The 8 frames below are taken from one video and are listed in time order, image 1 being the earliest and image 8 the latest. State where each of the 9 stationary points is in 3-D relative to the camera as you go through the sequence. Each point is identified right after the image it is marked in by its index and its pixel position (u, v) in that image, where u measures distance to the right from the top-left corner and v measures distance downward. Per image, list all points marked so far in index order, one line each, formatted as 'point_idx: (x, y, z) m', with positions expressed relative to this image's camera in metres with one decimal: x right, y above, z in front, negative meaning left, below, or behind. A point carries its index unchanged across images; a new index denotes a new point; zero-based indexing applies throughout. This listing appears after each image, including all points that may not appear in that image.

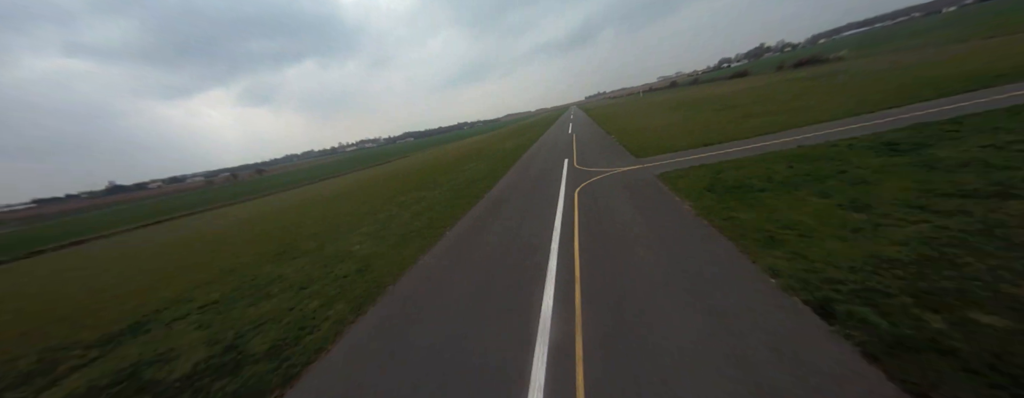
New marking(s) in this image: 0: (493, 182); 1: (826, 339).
0: (-7.2, -5.5, -4.7) m
1: (-1.4, -11.2, -28.8) m
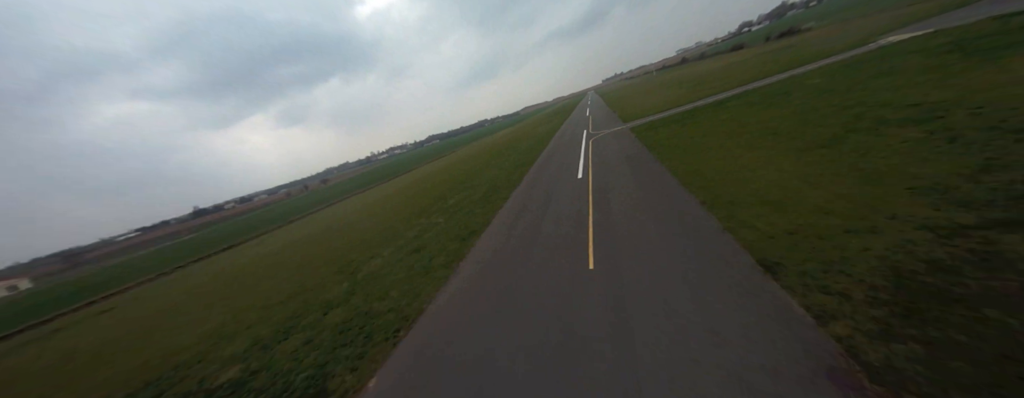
0: (-4.2, -2.6, +7.3) m
1: (0.0, -8.5, -17.0) m
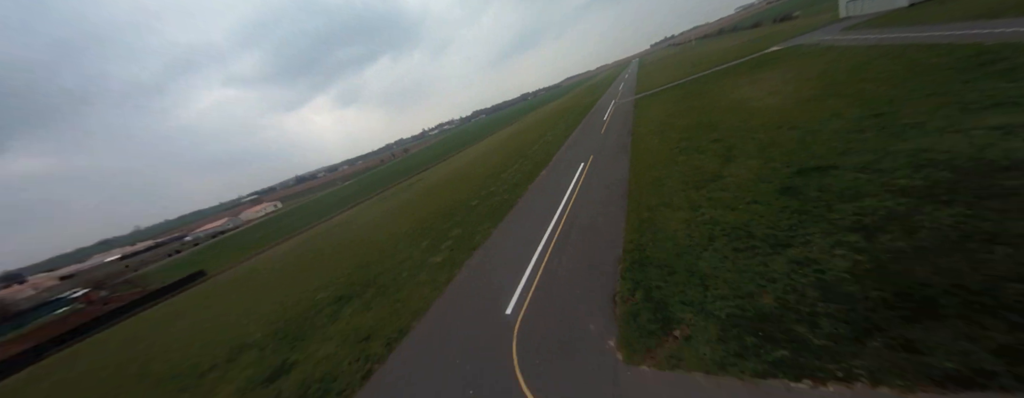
0: (+3.0, +5.1, +28.9) m
1: (+3.8, -2.9, +4.8) m
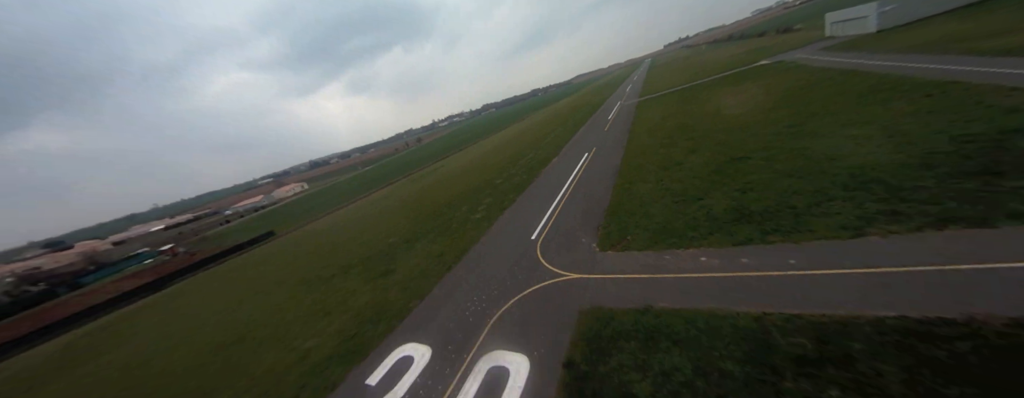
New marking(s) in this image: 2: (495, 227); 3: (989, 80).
0: (+4.8, +6.7, +33.7) m
1: (+4.8, -1.7, +9.8) m
2: (-0.9, -1.3, +15.9) m
3: (+23.0, +6.1, +13.6) m
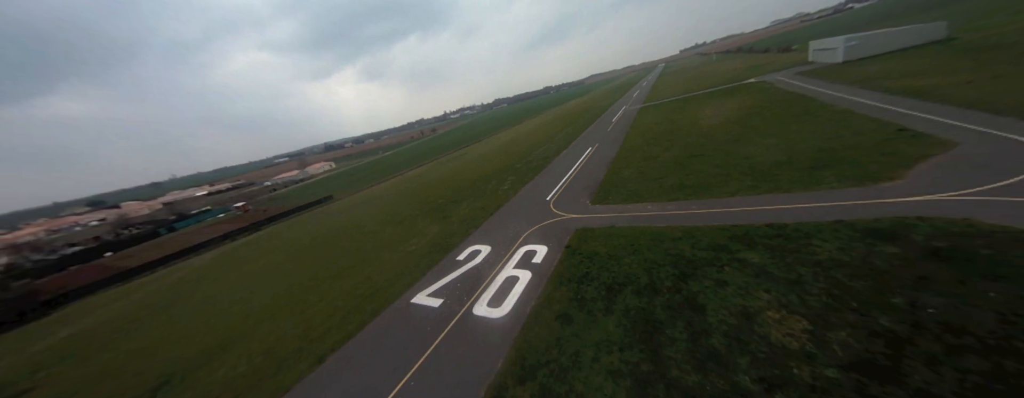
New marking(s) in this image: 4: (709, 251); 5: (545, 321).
0: (+7.2, +8.5, +40.0) m
1: (+6.2, -0.2, +16.1) m
2: (+0.7, +0.6, +22.3) m
3: (+25.0, +6.4, +19.5) m
4: (+7.3, -1.8, +10.4) m
5: (+1.1, -3.9, +9.2) m
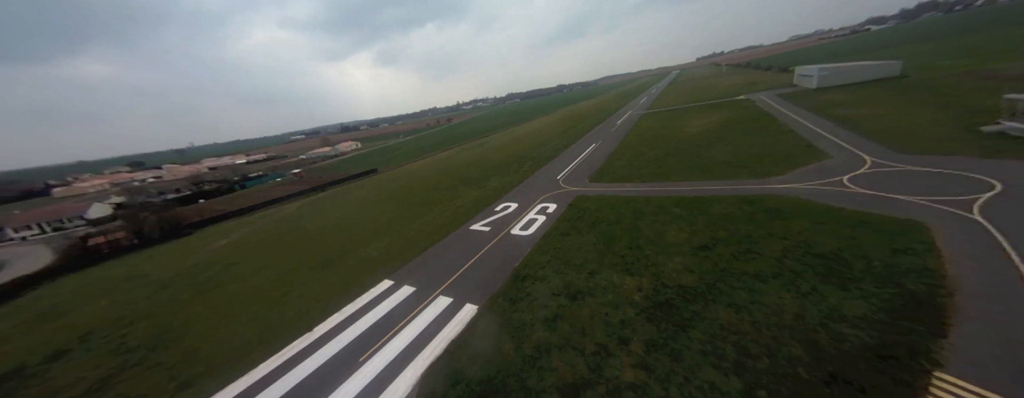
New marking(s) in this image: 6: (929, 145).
0: (+10.0, +10.4, +46.8) m
1: (+8.0, +1.3, +23.2) m
2: (+2.6, +2.7, +29.4) m
3: (+27.2, +6.5, +26.1) m
4: (+8.9, -0.4, +17.5) m
5: (+2.5, -2.1, +16.4) m
6: (+27.0, +3.6, +18.4) m
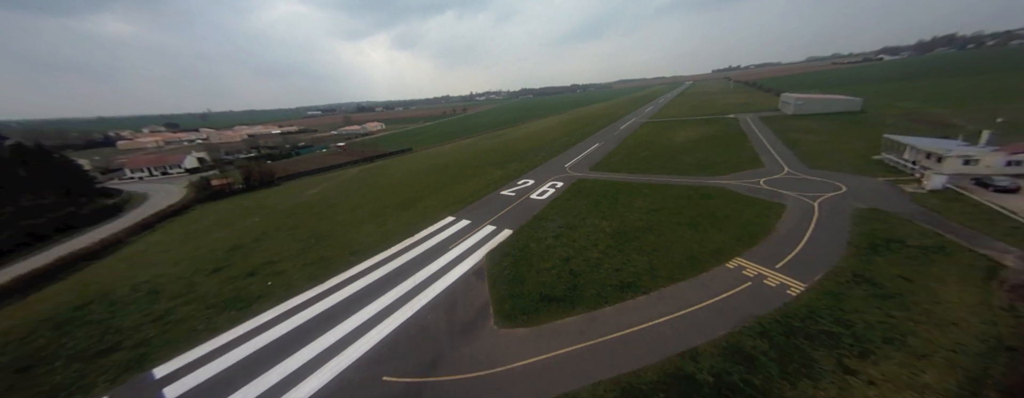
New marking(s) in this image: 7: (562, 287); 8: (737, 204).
0: (+13.2, +12.1, +54.2) m
1: (+10.1, +2.9, +30.8) m
2: (+4.9, +4.8, +37.1) m
3: (+29.7, +6.3, +33.5) m
4: (+10.7, +1.0, +25.1) m
5: (+4.2, -0.1, +24.1) m
6: (+29.2, +3.3, +25.8) m
7: (+2.3, -4.1, +13.4) m
8: (+15.9, -0.4, +20.0) m
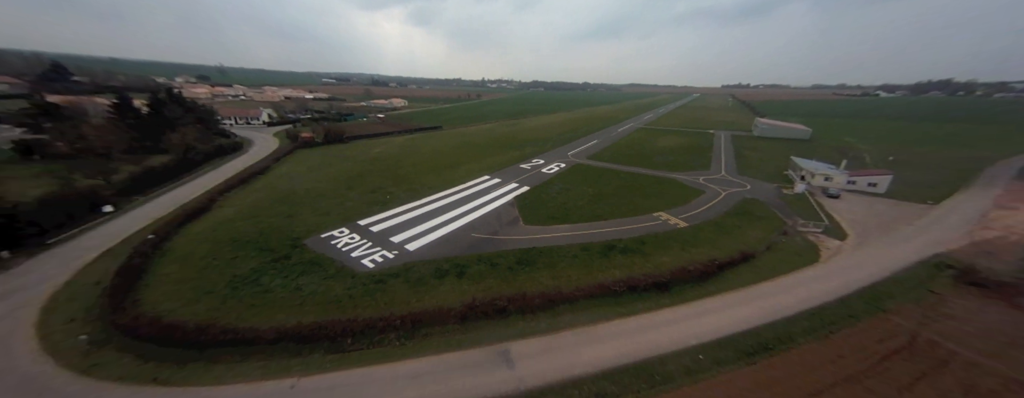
0: (+16.4, +15.0, +64.4) m
1: (+12.4, +5.4, +41.2) m
2: (+7.5, +8.2, +47.4) m
3: (+32.3, +6.6, +44.0) m
4: (+12.8, +3.2, +35.6) m
5: (+6.2, +2.9, +34.6) m
6: (+31.4, +3.4, +36.4) m
7: (+4.0, -1.3, +23.9) m
8: (+17.9, +1.1, +30.6) m
